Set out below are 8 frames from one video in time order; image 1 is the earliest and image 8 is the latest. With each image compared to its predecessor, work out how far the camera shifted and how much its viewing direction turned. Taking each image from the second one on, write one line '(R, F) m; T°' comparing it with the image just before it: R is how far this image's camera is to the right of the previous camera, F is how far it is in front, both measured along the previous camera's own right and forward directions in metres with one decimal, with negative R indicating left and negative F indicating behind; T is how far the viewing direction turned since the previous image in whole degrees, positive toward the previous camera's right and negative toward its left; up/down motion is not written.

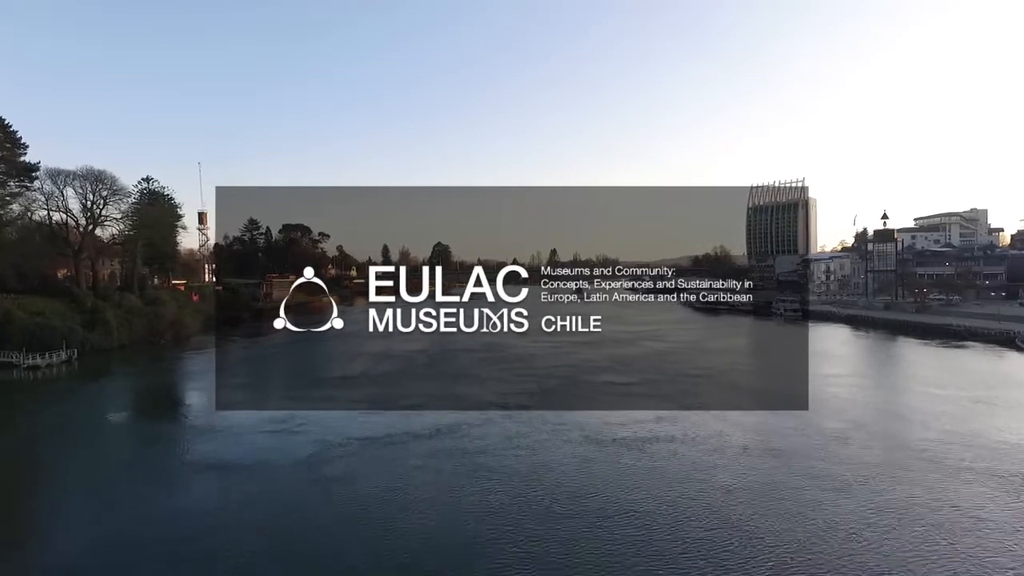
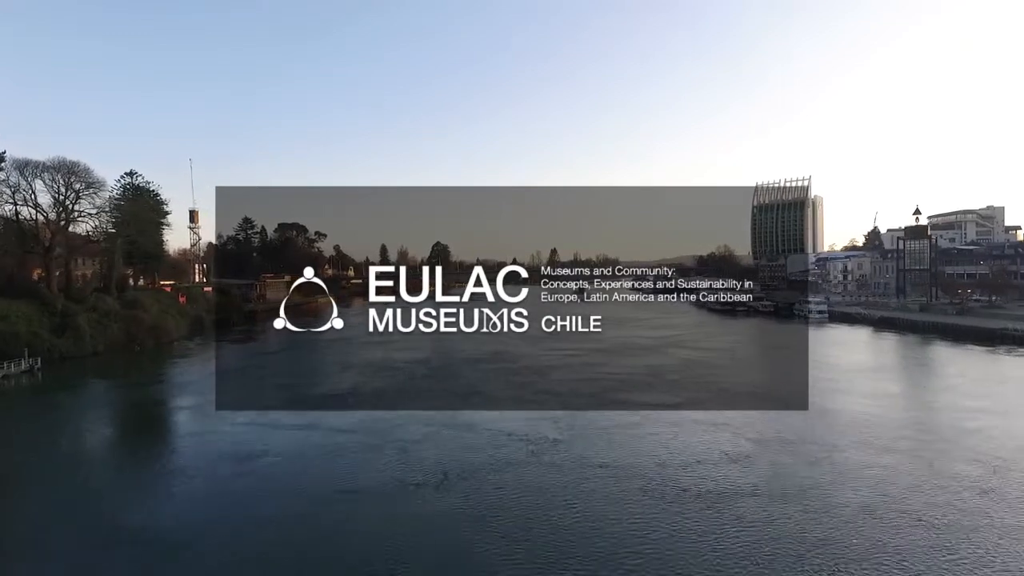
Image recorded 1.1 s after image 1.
(-0.2, +1.2) m; 0°
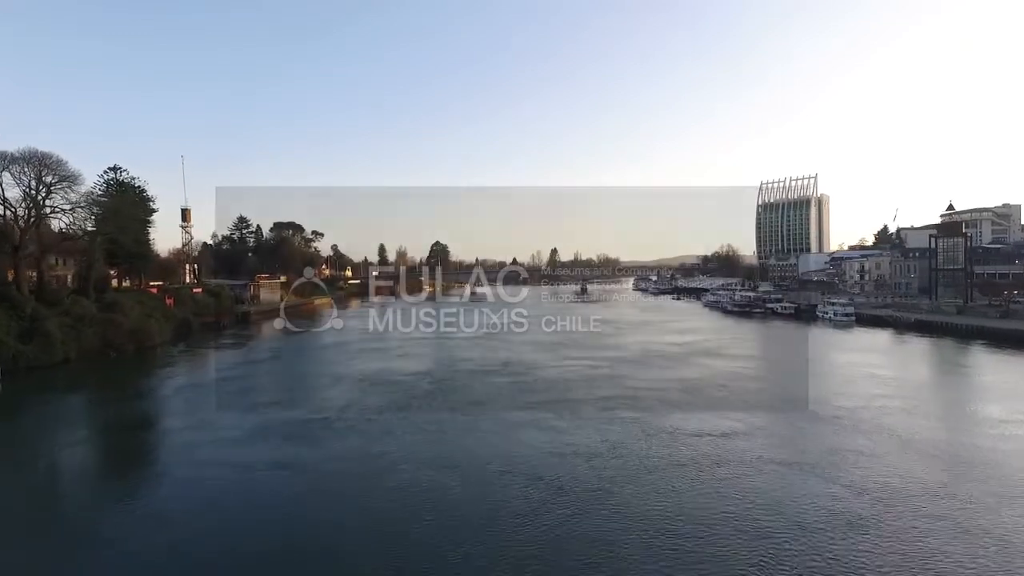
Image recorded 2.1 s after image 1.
(-0.2, +1.1) m; 0°
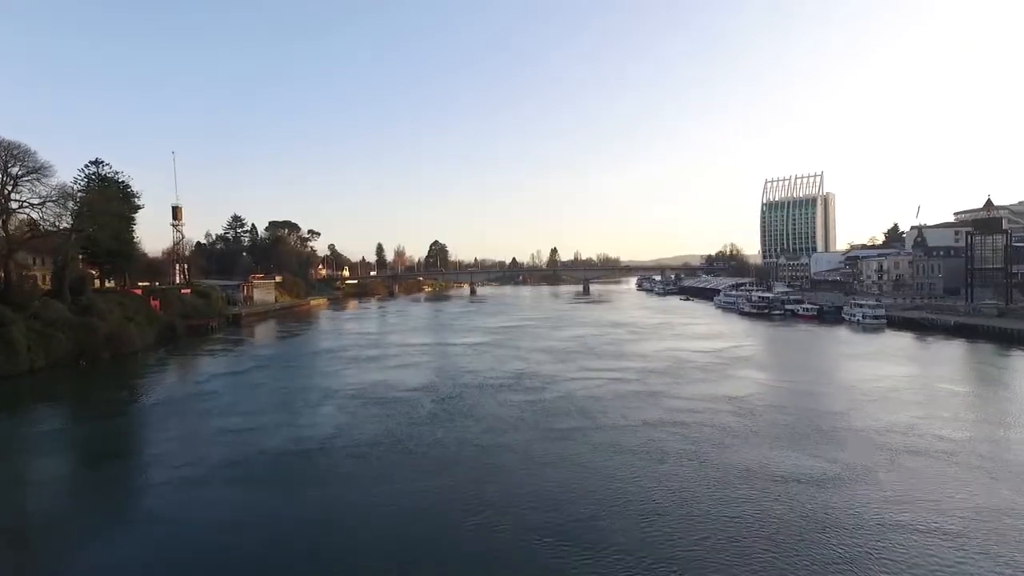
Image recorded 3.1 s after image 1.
(-0.2, +1.1) m; 0°
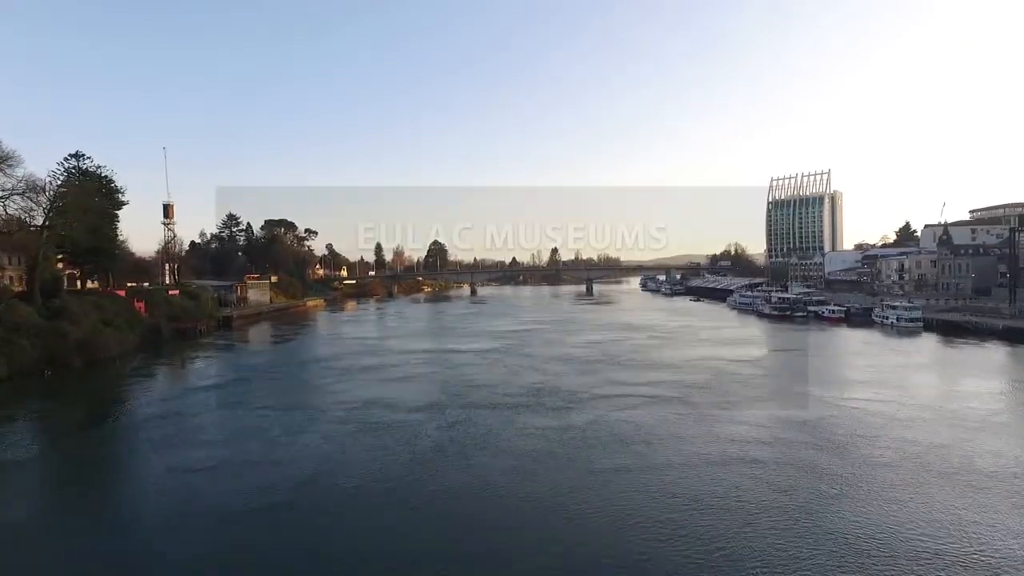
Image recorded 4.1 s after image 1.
(-0.2, +1.1) m; 0°
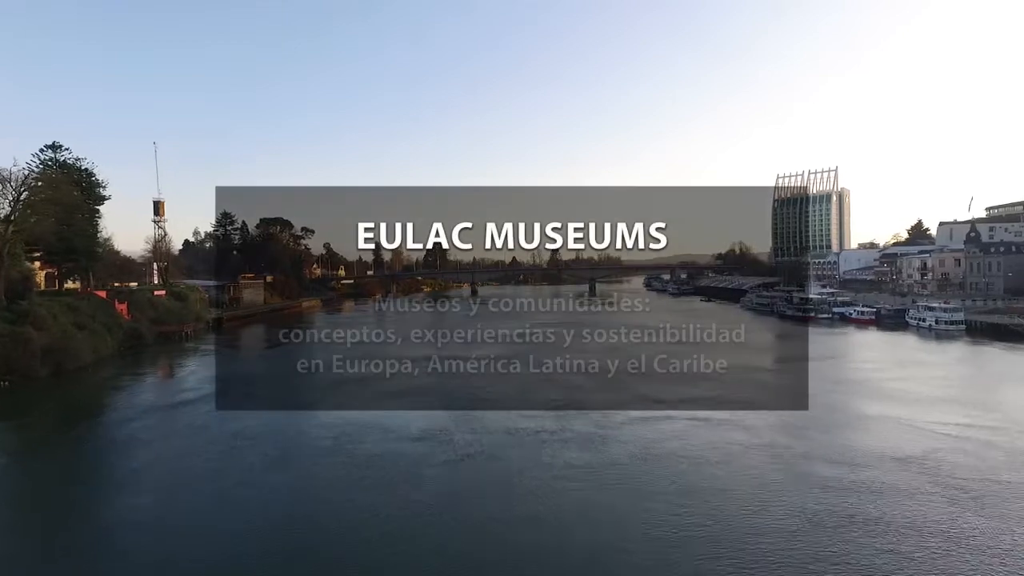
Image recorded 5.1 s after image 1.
(-0.2, +1.1) m; 0°
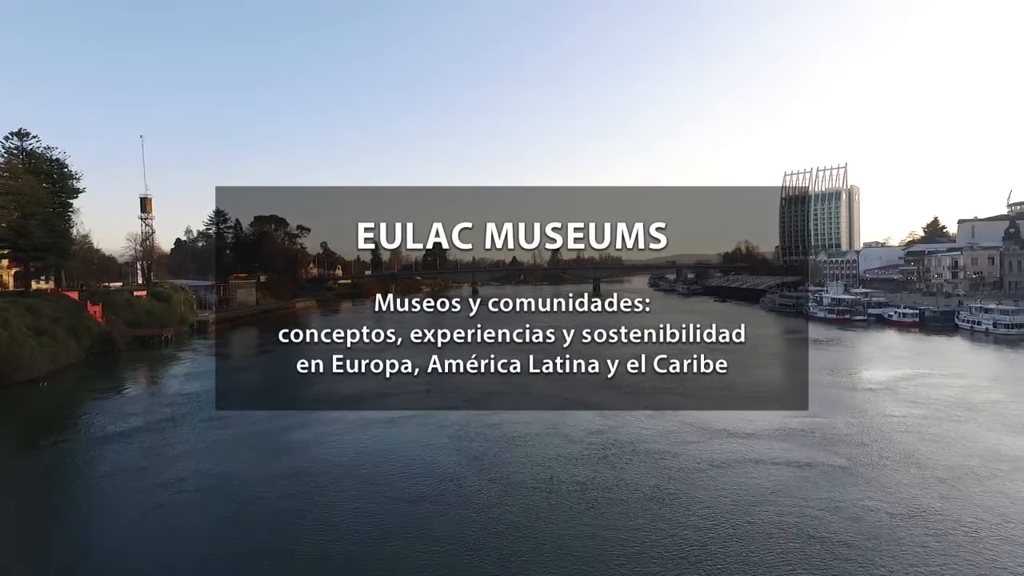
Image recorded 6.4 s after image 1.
(-0.2, +1.3) m; 0°
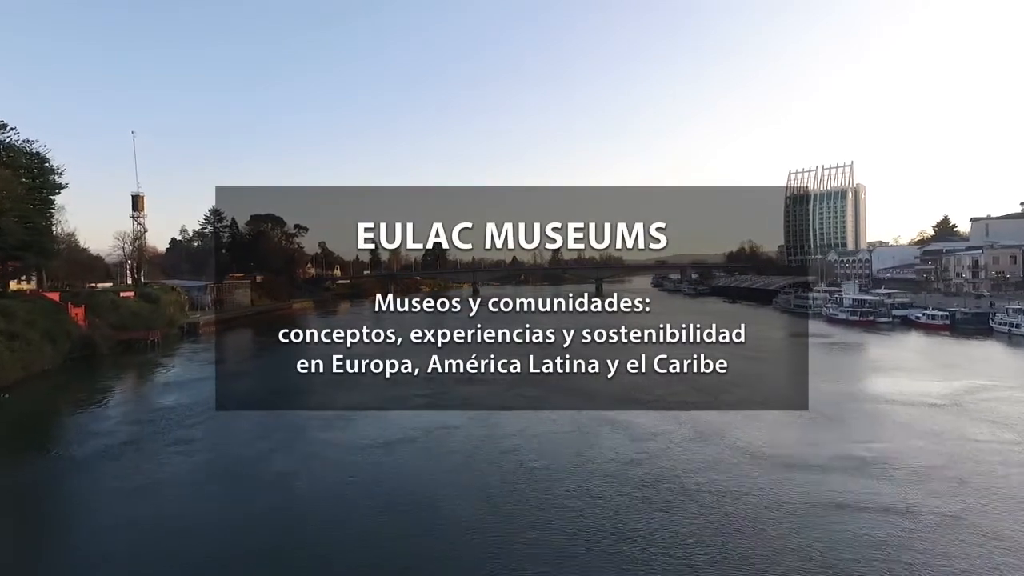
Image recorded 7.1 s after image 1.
(-0.1, +0.8) m; 0°
